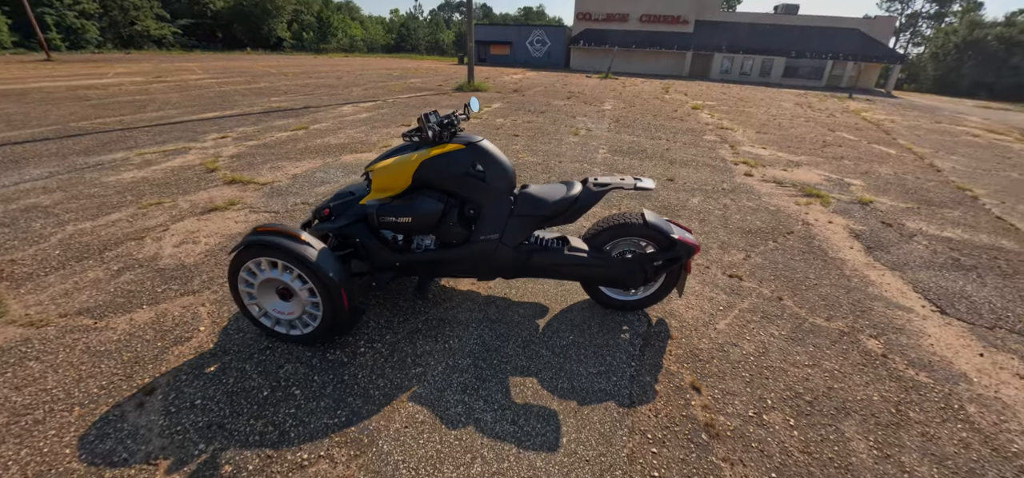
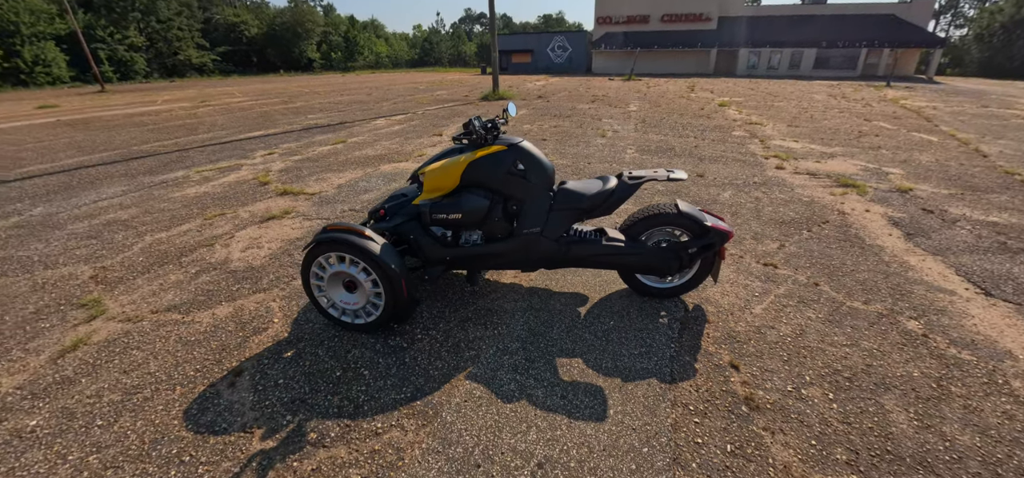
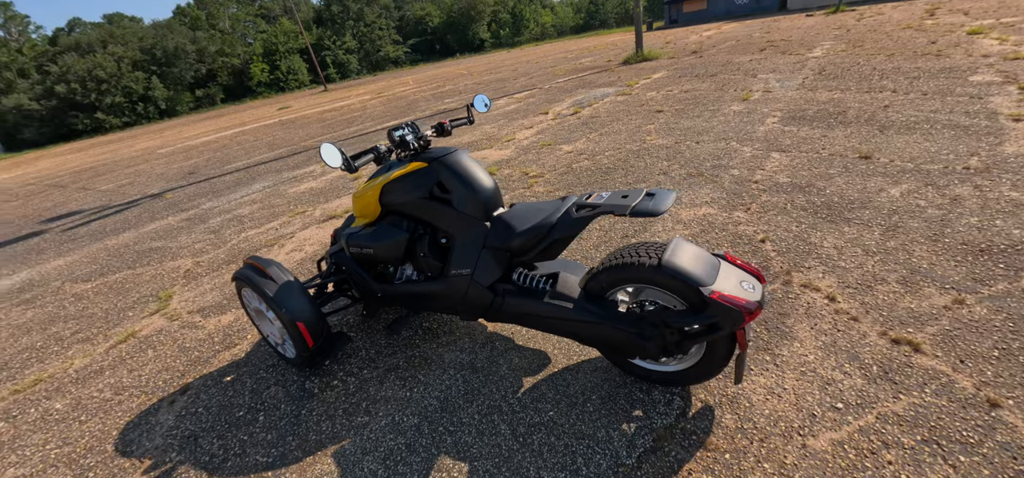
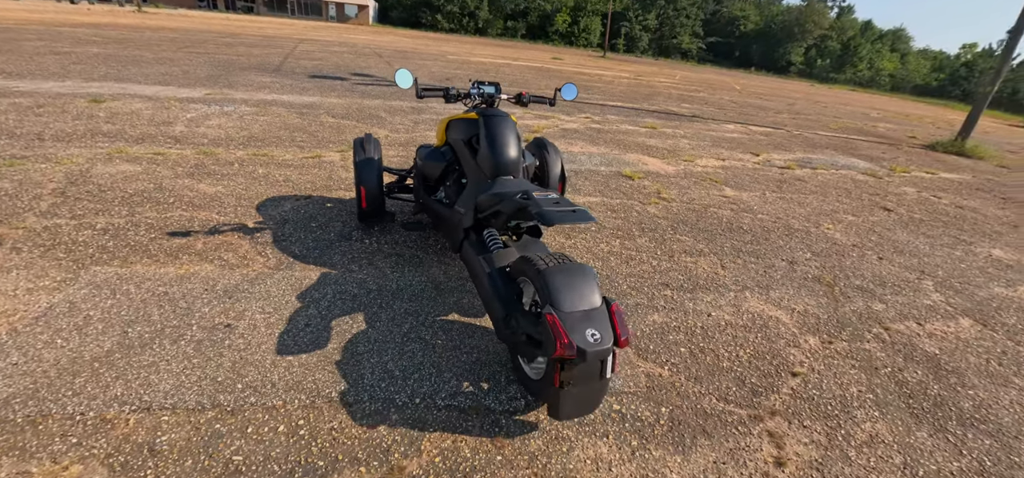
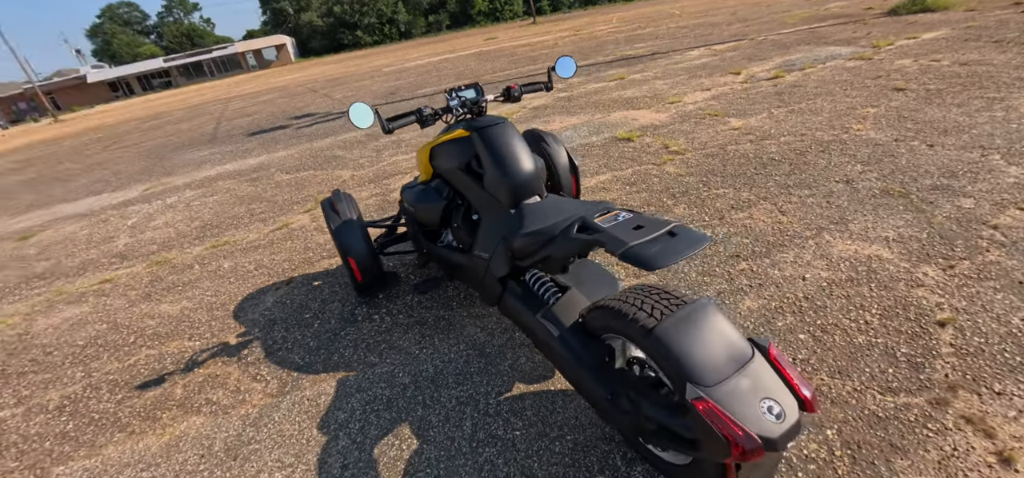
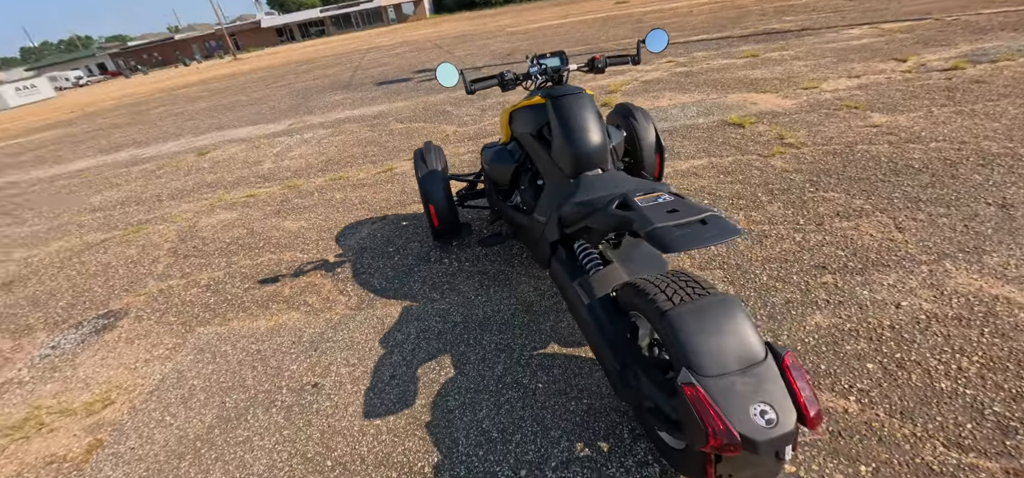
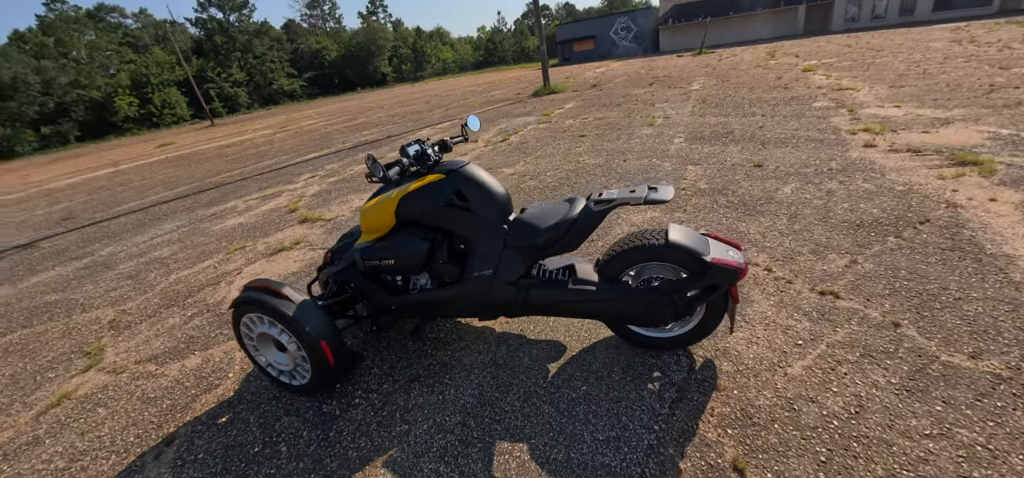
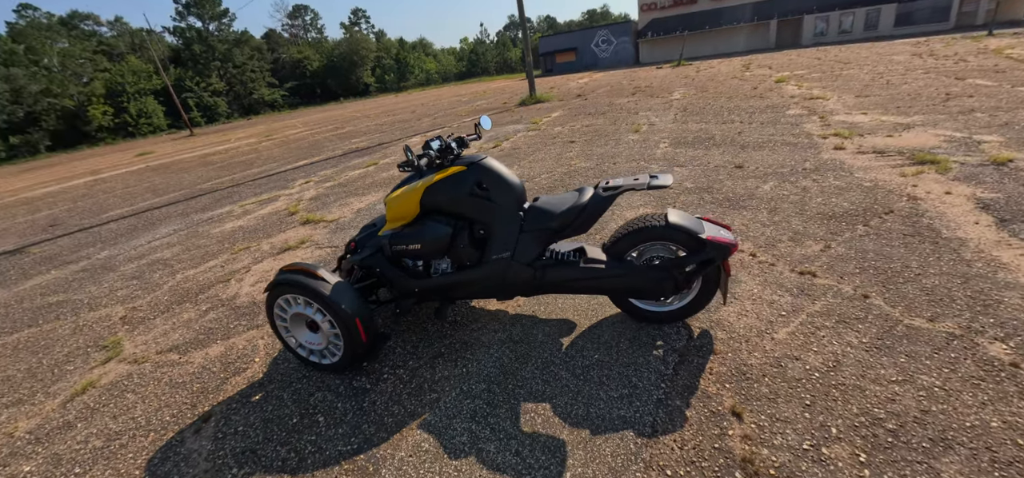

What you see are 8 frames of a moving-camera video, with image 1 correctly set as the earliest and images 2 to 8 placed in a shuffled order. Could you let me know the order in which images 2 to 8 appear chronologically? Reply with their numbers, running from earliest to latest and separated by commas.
2, 8, 7, 3, 5, 6, 4
